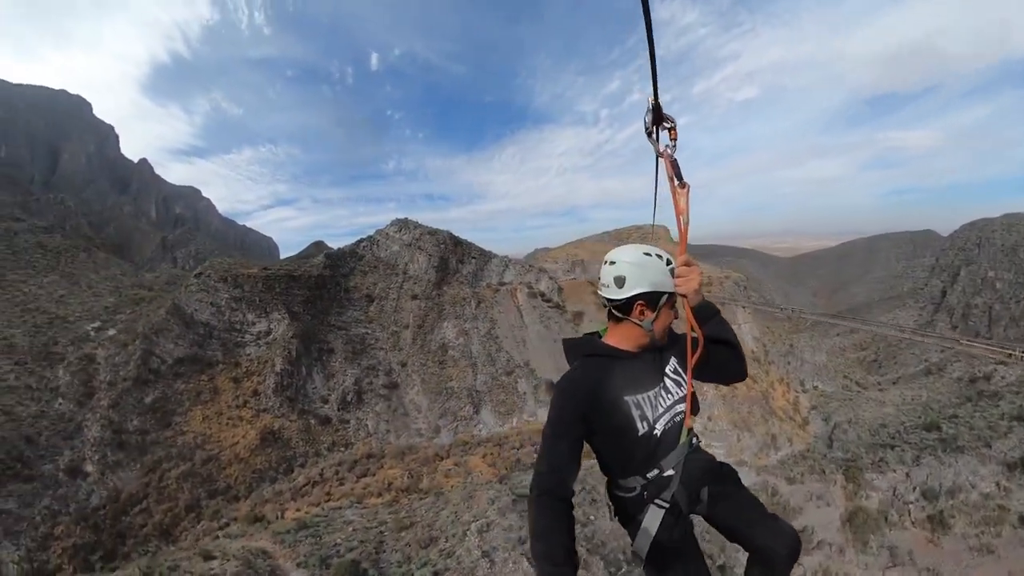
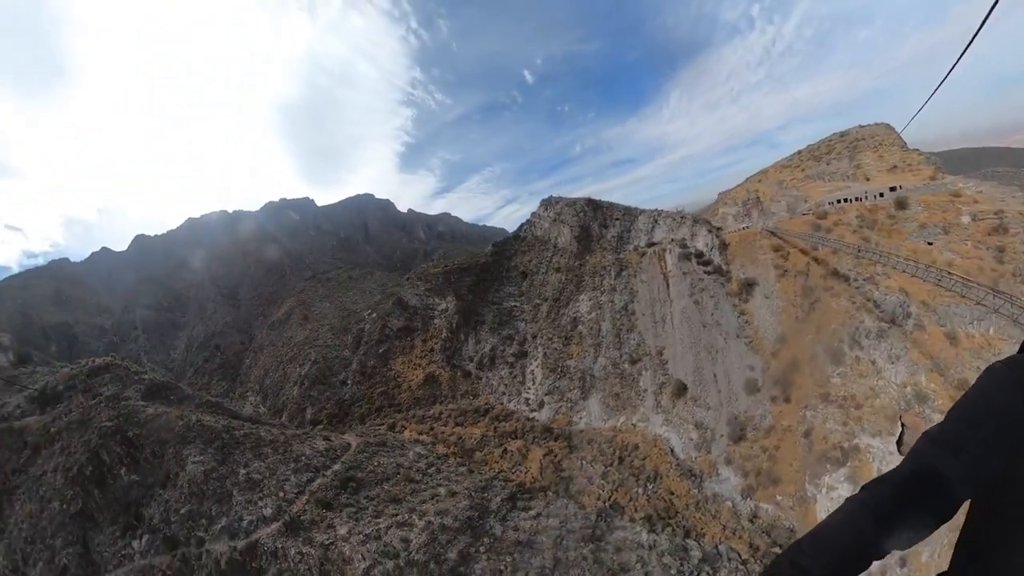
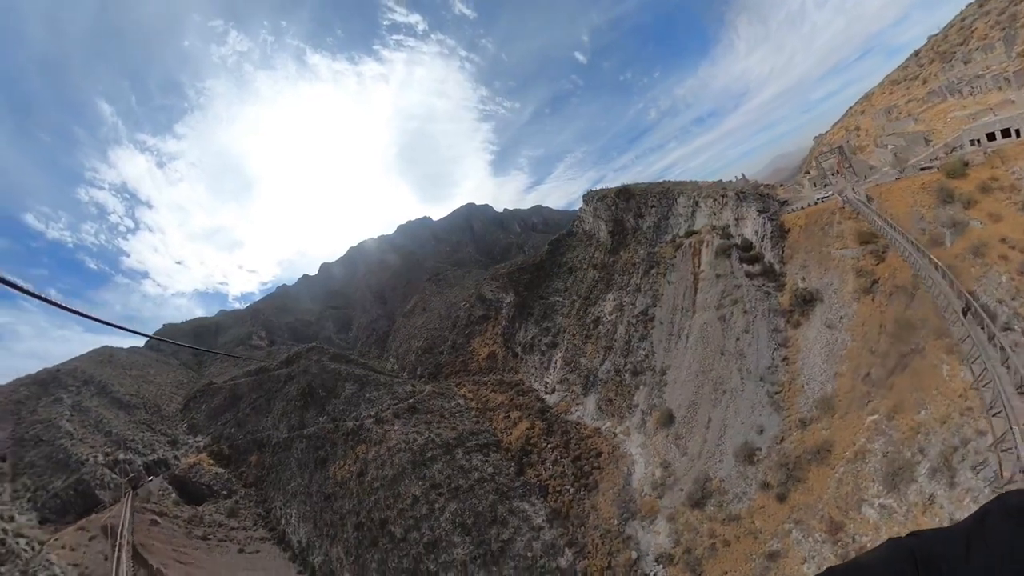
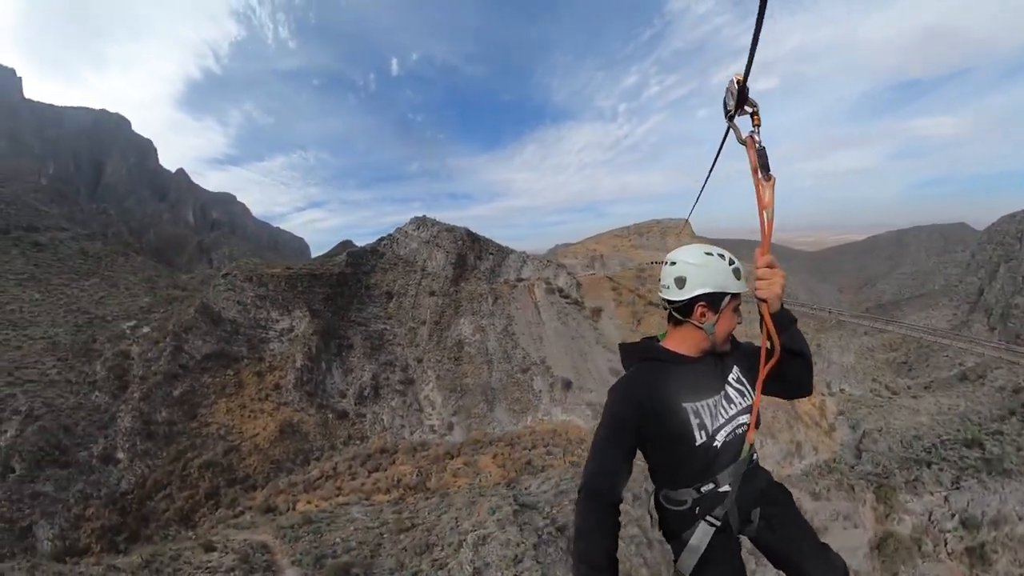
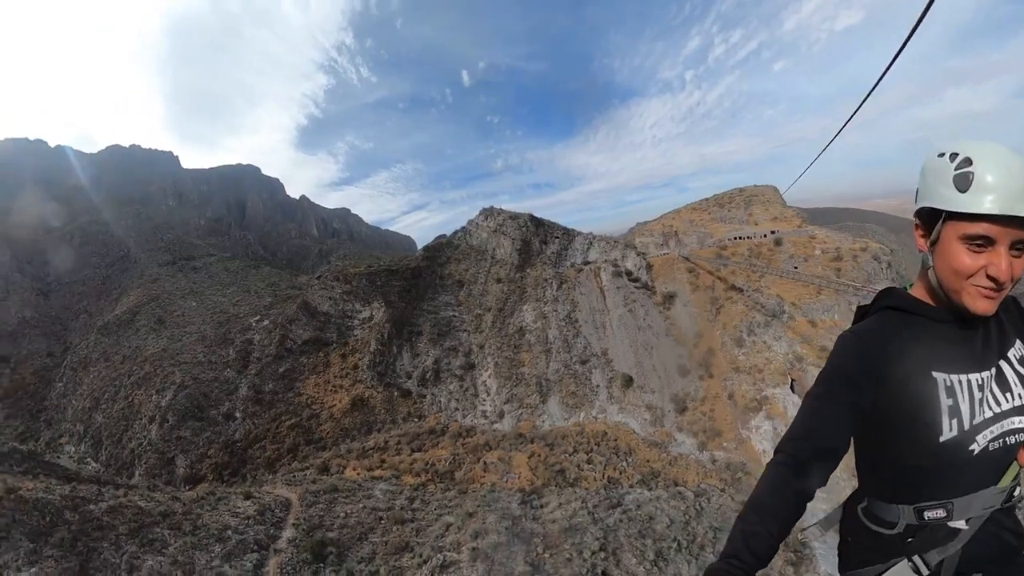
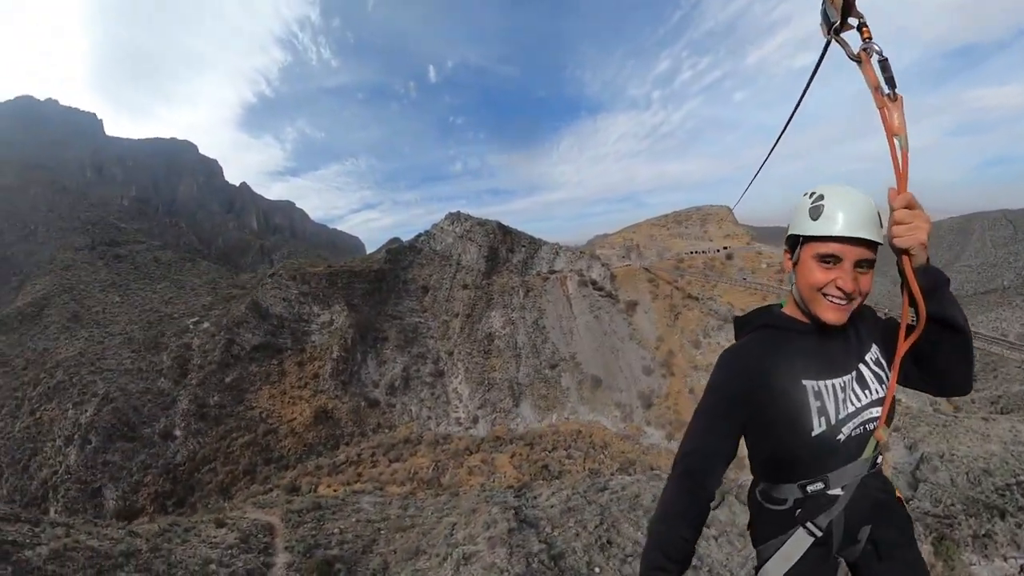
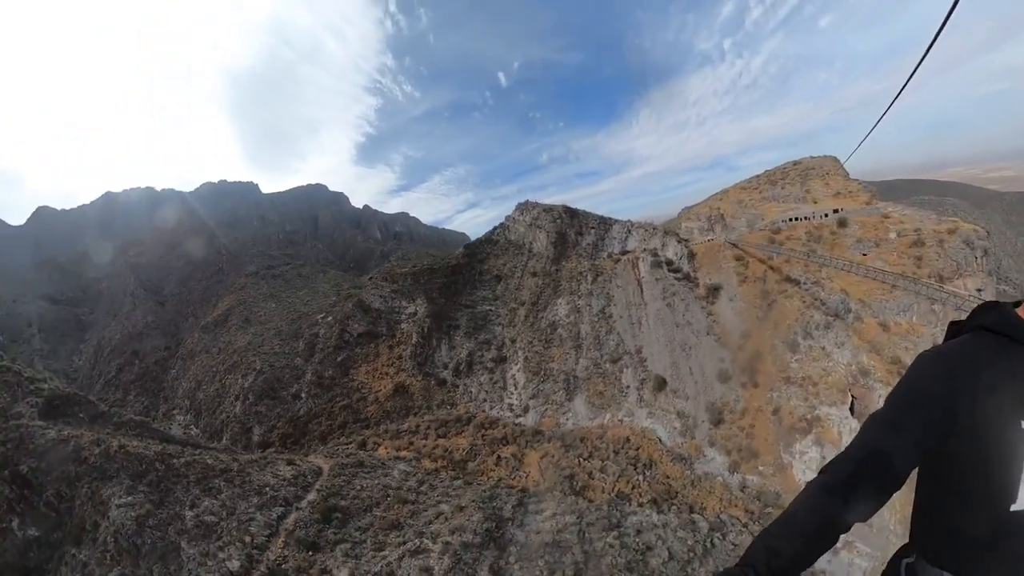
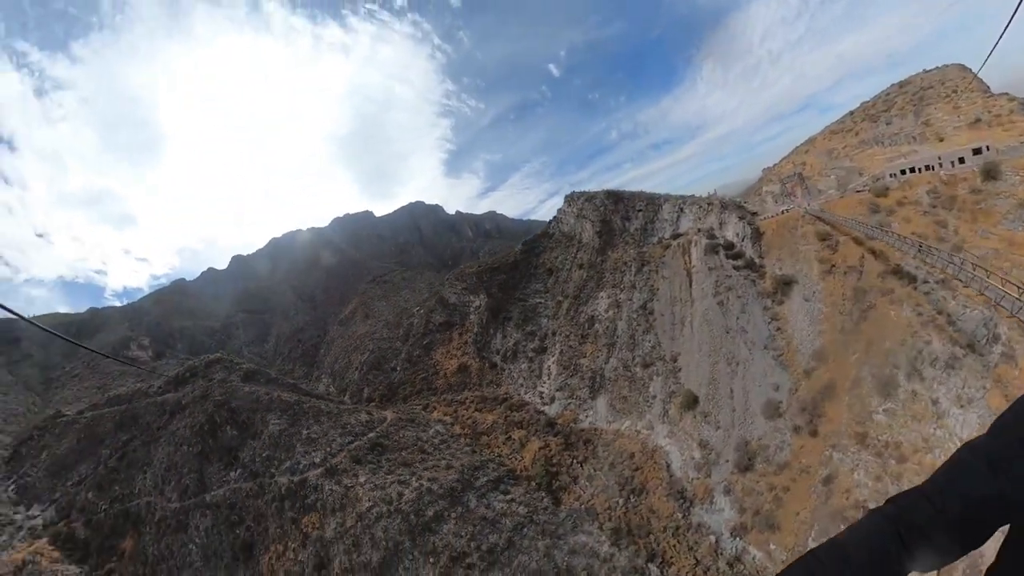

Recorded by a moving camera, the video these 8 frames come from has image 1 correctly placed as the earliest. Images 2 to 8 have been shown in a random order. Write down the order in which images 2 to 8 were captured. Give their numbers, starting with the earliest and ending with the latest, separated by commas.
4, 6, 5, 7, 2, 8, 3
